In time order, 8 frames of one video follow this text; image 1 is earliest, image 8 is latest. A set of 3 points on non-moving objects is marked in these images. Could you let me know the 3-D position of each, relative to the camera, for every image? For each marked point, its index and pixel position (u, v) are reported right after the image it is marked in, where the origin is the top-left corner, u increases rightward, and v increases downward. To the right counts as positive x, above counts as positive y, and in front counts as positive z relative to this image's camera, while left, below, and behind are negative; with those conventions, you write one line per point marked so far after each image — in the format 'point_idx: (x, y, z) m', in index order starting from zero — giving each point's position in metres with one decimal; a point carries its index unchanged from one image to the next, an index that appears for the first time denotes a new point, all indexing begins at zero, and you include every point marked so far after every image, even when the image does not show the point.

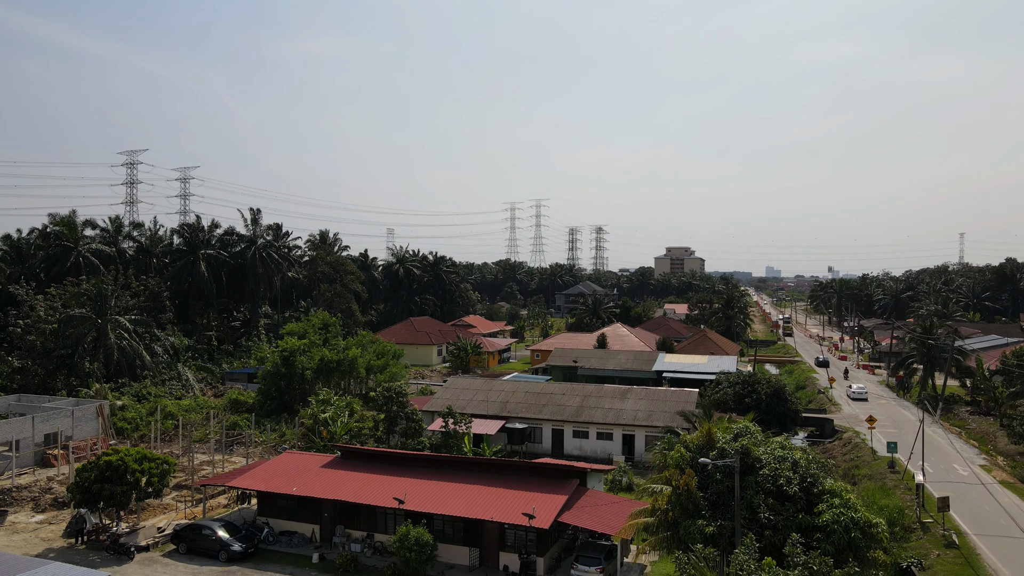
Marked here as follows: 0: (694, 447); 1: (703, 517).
0: (+5.1, -4.5, +18.6) m
1: (+4.9, -5.9, +17.1) m
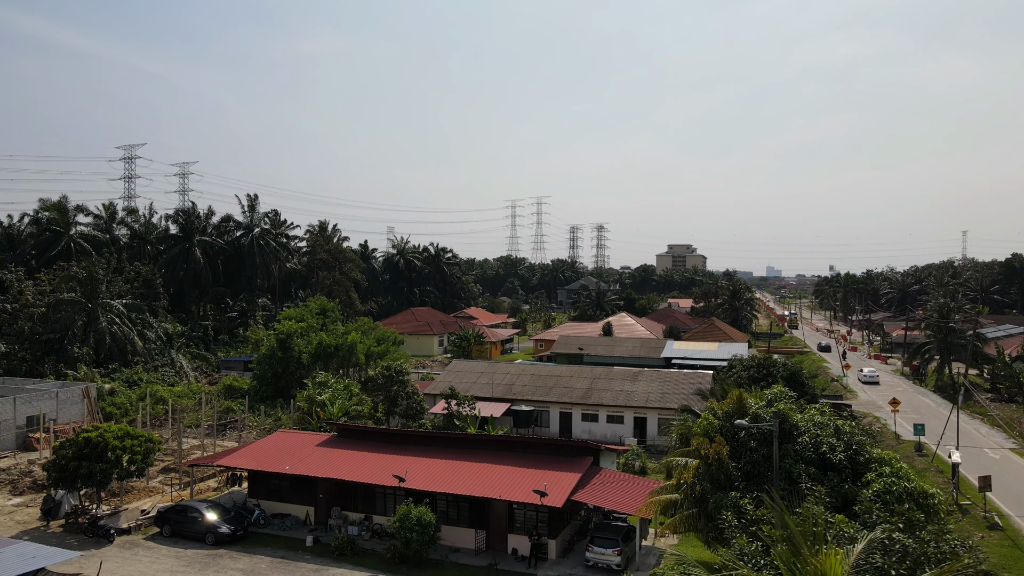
0: (+5.4, -3.2, +16.9) m
1: (+5.2, -4.7, +15.4) m
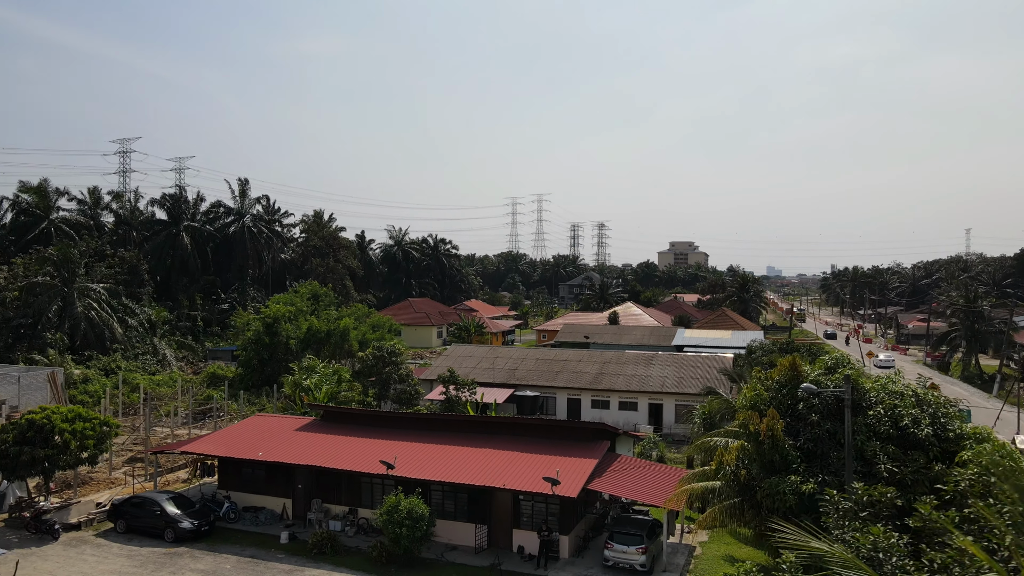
0: (+5.5, -2.0, +14.1) m
1: (+5.4, -3.5, +12.6) m
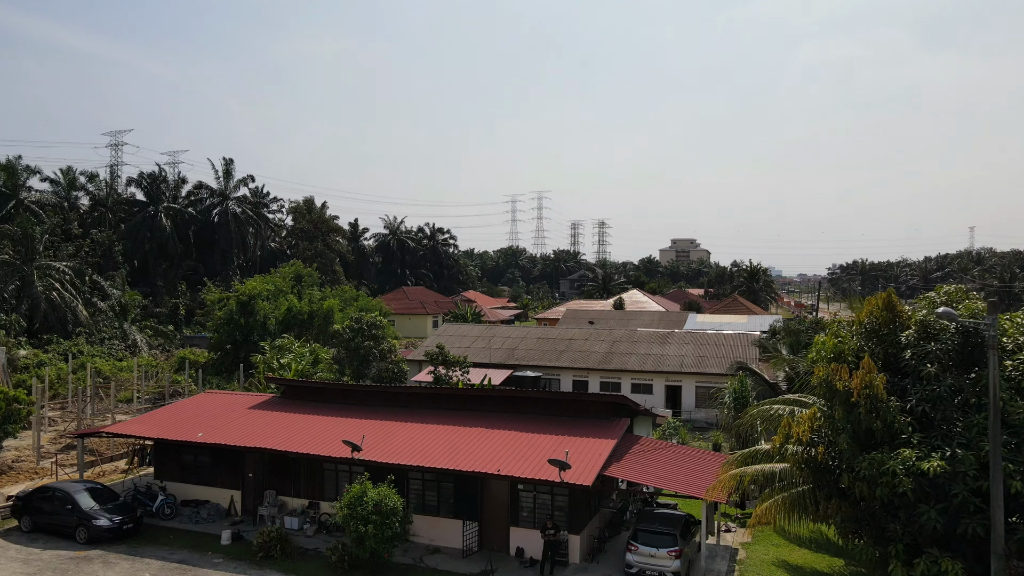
0: (+5.4, -0.7, +10.4) m
1: (+5.3, -2.1, +8.9) m
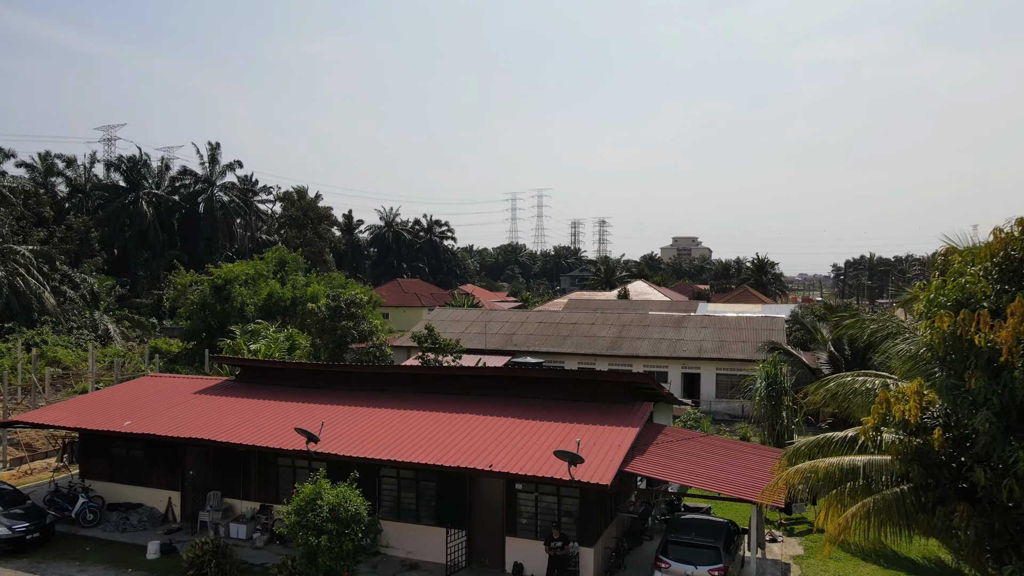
0: (+5.4, +0.2, +7.5) m
1: (+5.2, -1.2, +6.0) m
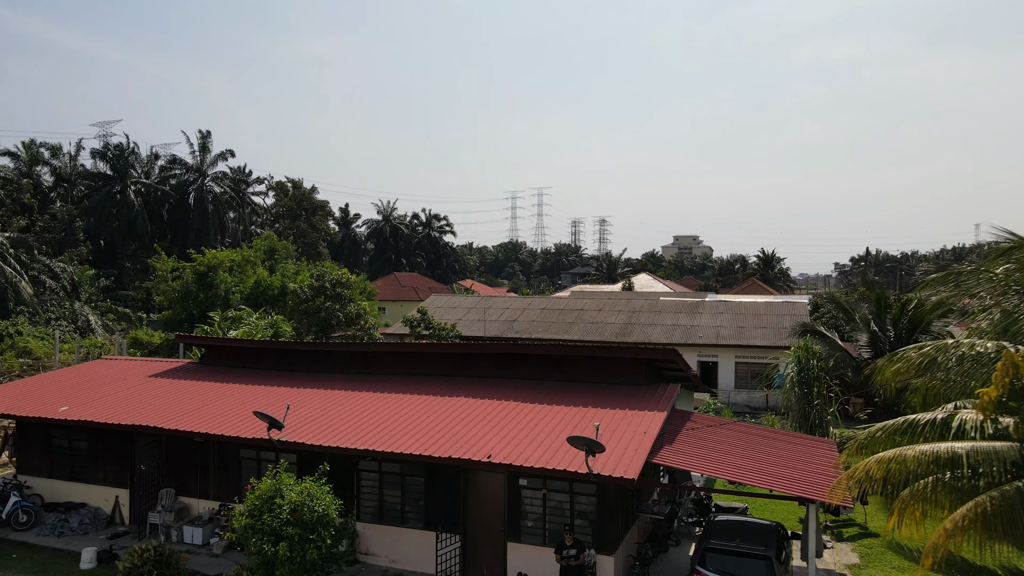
0: (+5.4, +0.9, +5.5) m
1: (+5.3, -0.6, +4.1) m
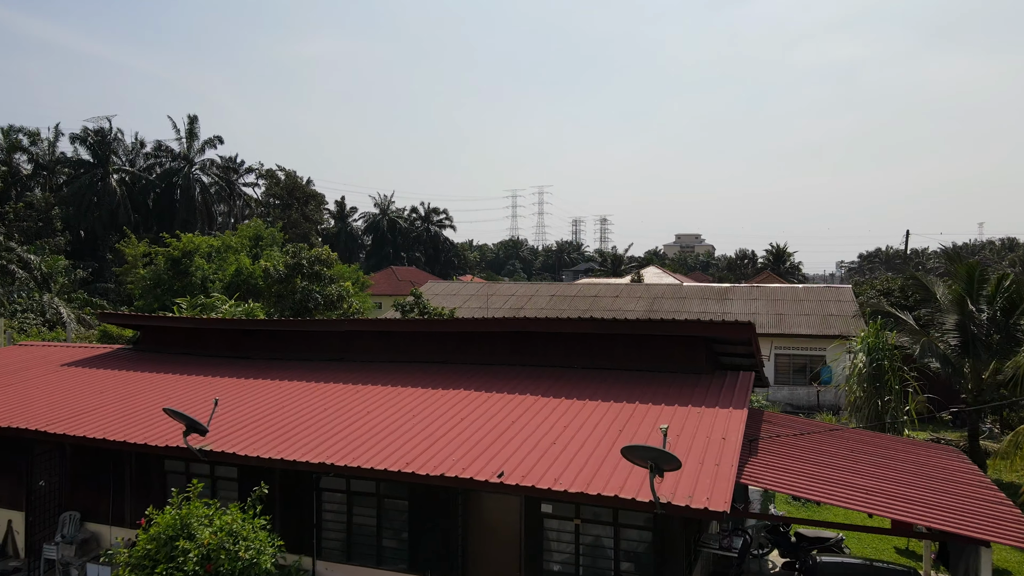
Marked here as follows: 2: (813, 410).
0: (+5.6, +1.4, +2.7) m
1: (+5.5, 0.0, +1.2) m
2: (+8.0, -3.3, +17.8) m
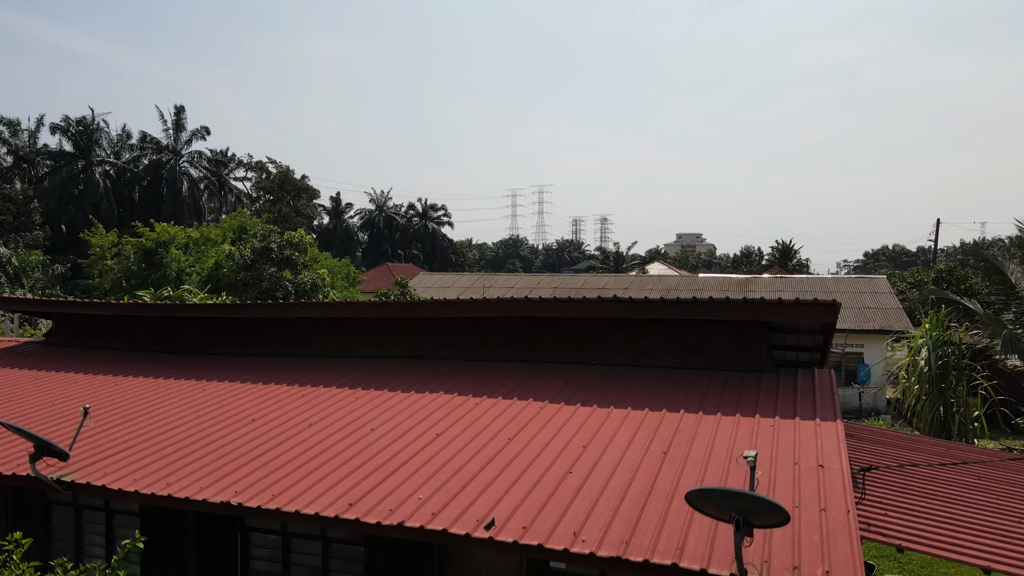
0: (+5.6, +1.7, +0.6) m
1: (+5.4, +0.3, -0.8) m
2: (+8.0, -3.0, +15.7) m
